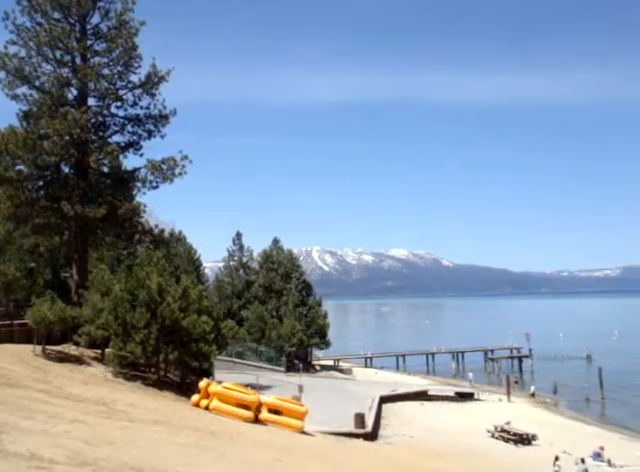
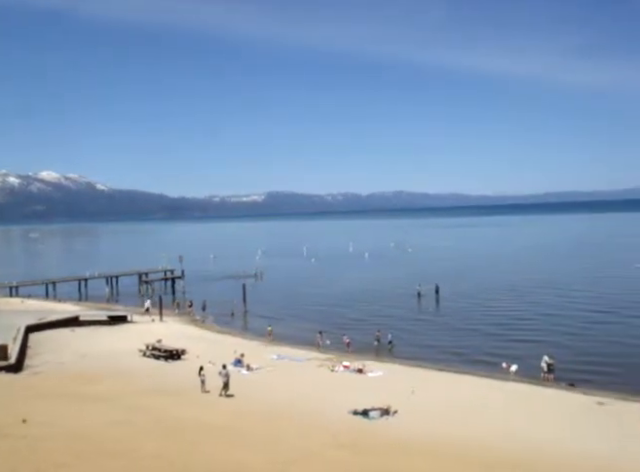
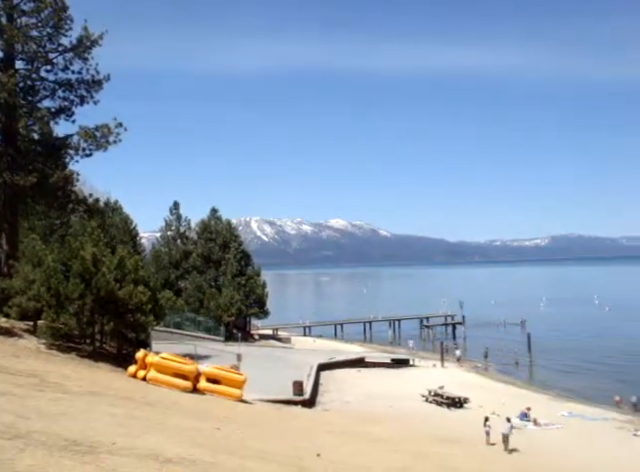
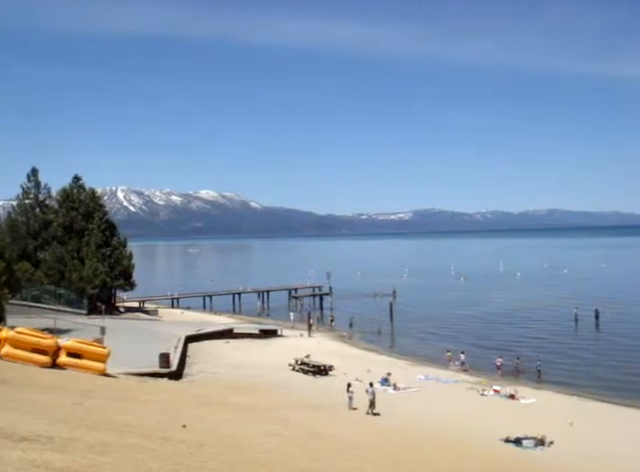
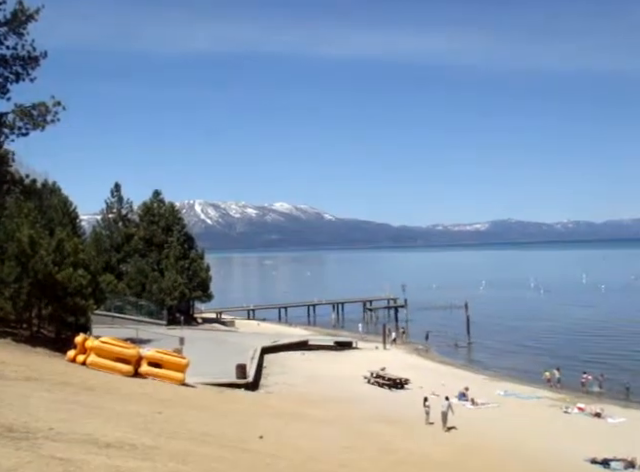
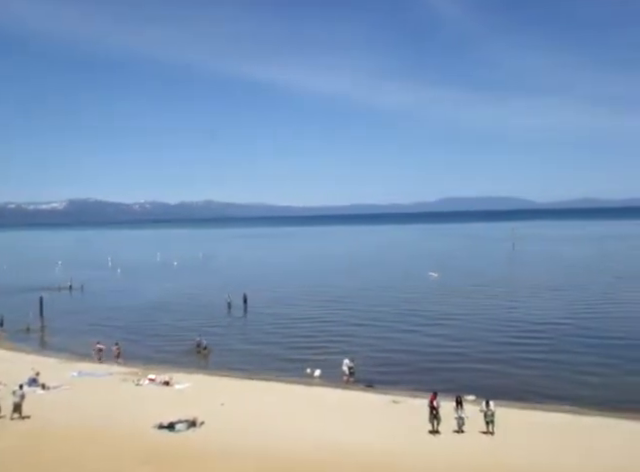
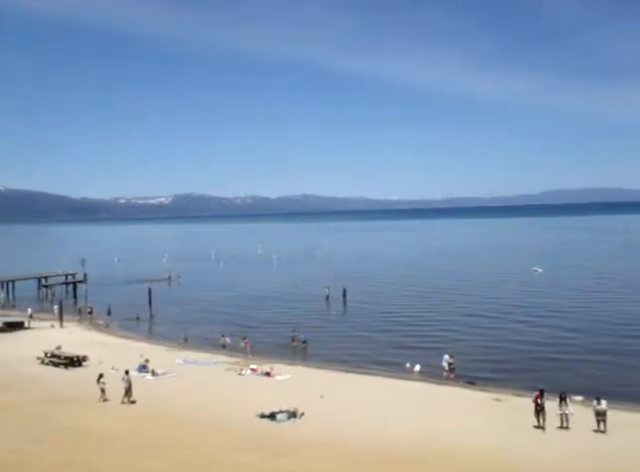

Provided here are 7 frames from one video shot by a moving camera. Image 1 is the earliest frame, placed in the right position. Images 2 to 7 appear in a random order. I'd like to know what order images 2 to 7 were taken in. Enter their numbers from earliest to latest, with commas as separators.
3, 5, 4, 2, 7, 6
